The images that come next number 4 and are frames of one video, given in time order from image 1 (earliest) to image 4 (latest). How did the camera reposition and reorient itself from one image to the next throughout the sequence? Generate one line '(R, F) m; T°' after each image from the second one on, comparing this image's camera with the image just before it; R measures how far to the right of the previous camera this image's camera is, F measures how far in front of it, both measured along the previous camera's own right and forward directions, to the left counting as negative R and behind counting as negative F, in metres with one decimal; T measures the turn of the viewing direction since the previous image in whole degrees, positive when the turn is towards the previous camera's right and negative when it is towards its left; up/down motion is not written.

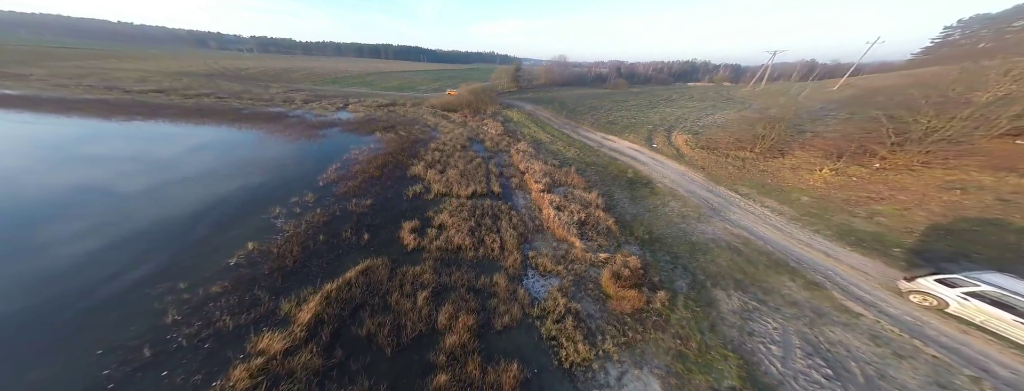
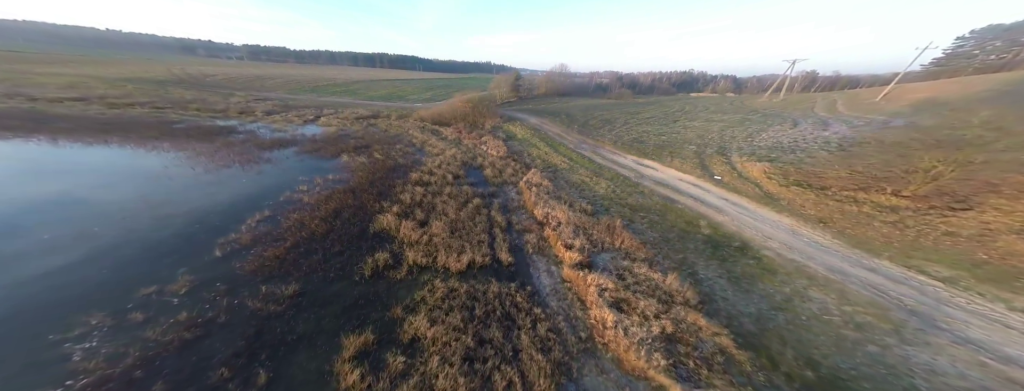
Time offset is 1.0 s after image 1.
(-0.9, +5.5) m; +1°
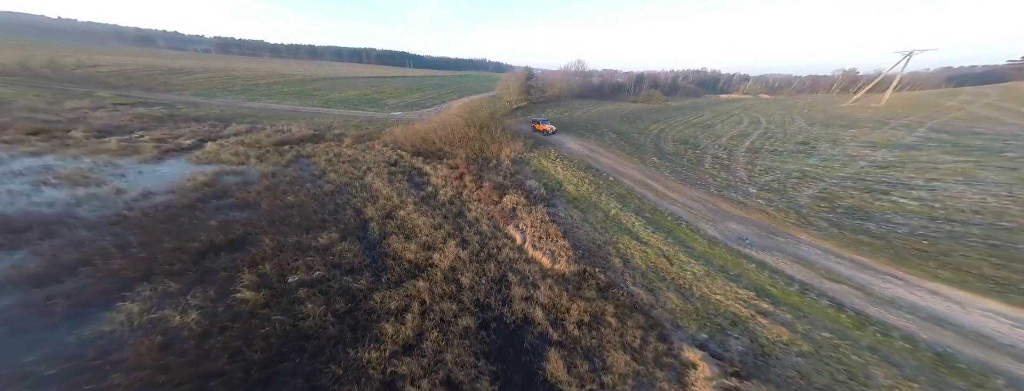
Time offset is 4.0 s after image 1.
(-2.9, +11.2) m; +3°
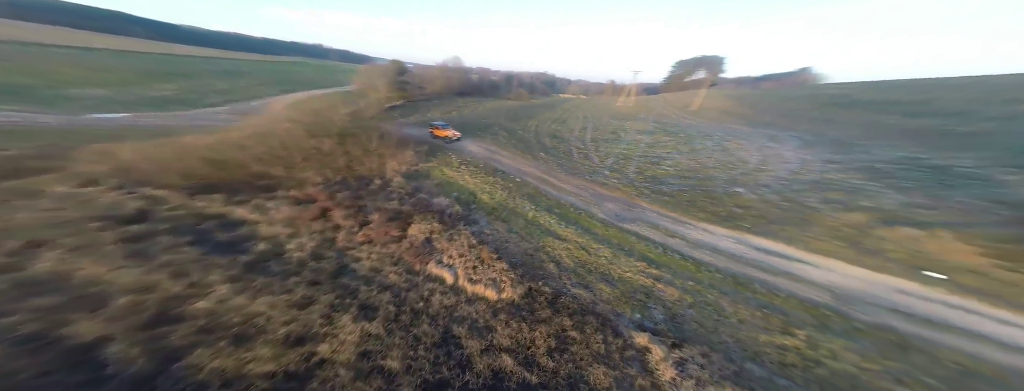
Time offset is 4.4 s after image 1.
(-1.4, +1.8) m; +29°
